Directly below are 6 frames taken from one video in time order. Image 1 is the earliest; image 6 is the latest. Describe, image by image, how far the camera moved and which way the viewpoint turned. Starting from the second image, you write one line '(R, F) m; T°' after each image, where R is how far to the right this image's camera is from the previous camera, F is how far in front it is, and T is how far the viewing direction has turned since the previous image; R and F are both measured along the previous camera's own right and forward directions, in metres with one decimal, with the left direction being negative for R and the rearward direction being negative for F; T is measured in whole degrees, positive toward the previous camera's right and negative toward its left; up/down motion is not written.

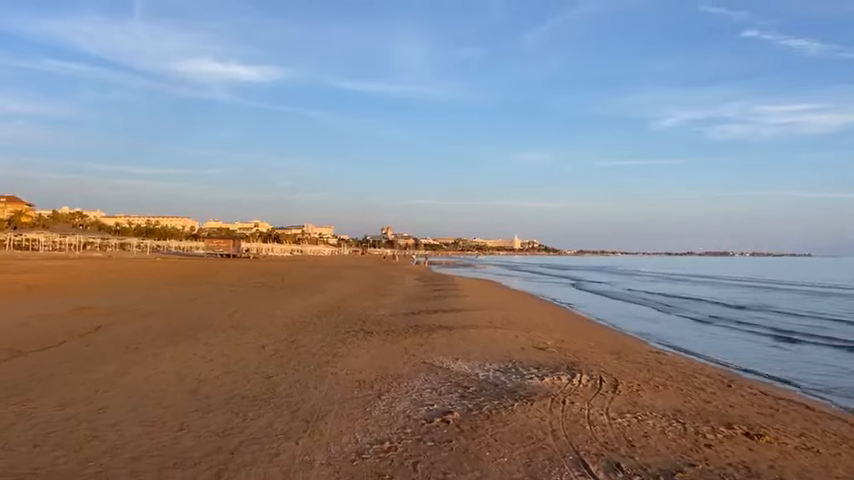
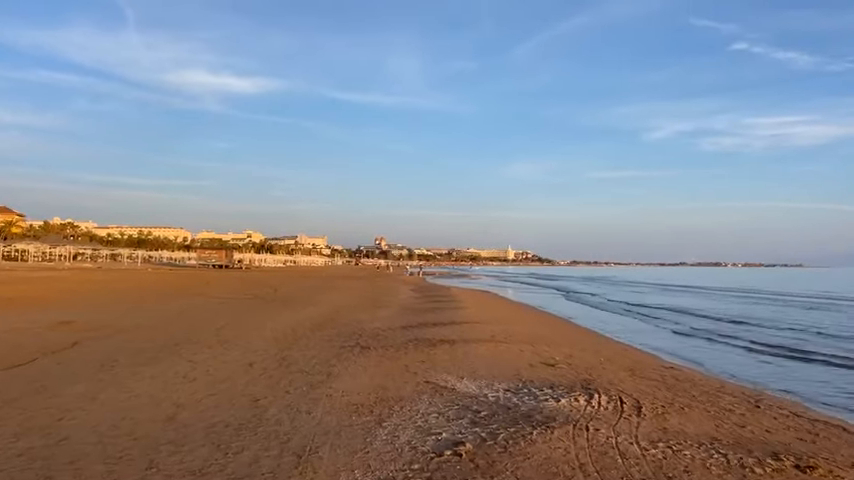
(-0.2, +0.9) m; +1°
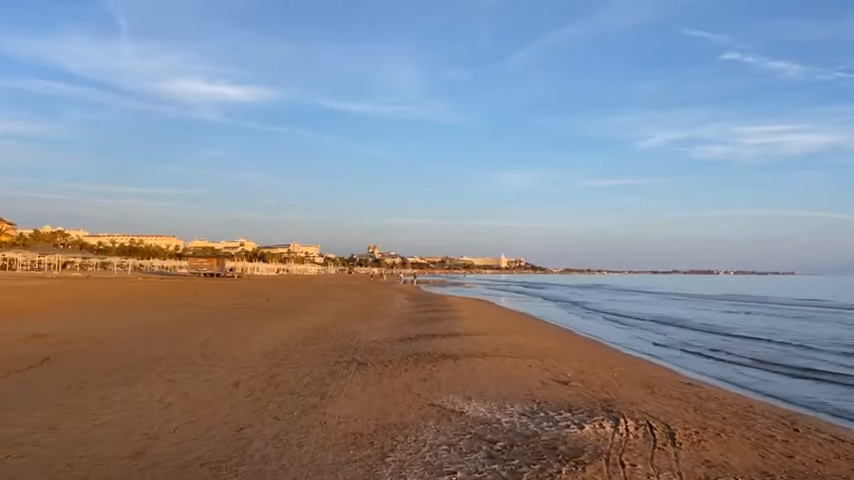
(-0.2, +1.0) m; +1°
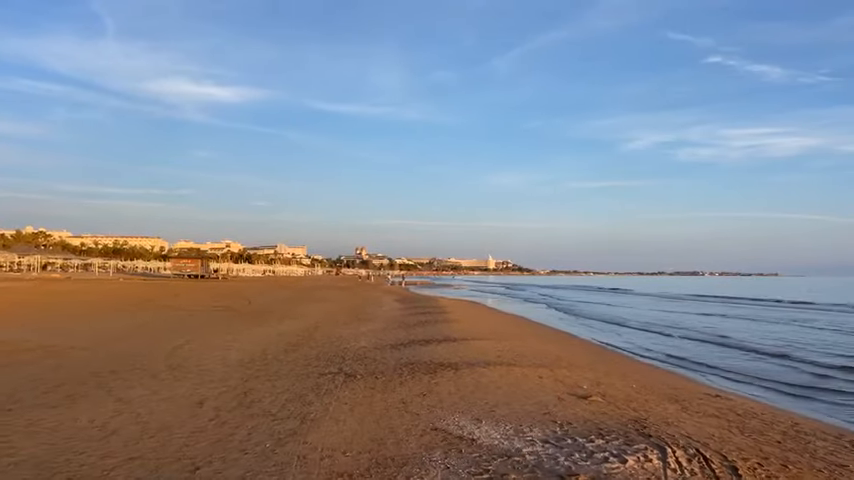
(-0.2, +1.6) m; +1°
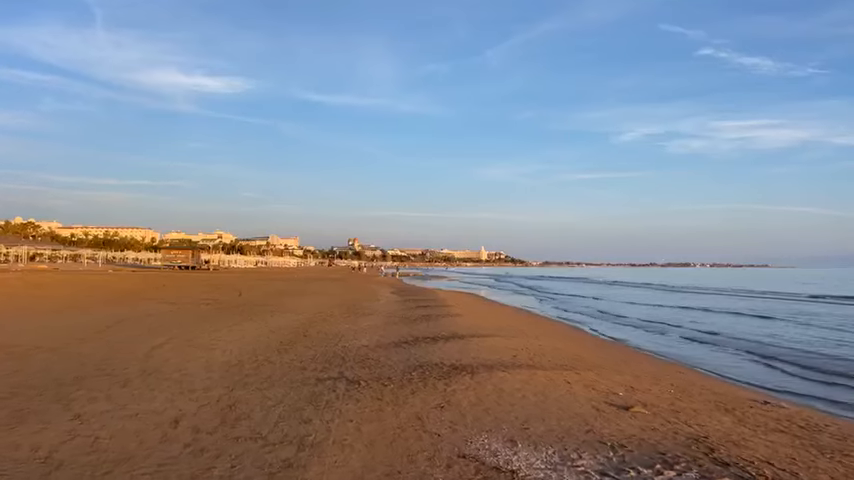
(-0.3, +1.5) m; +1°
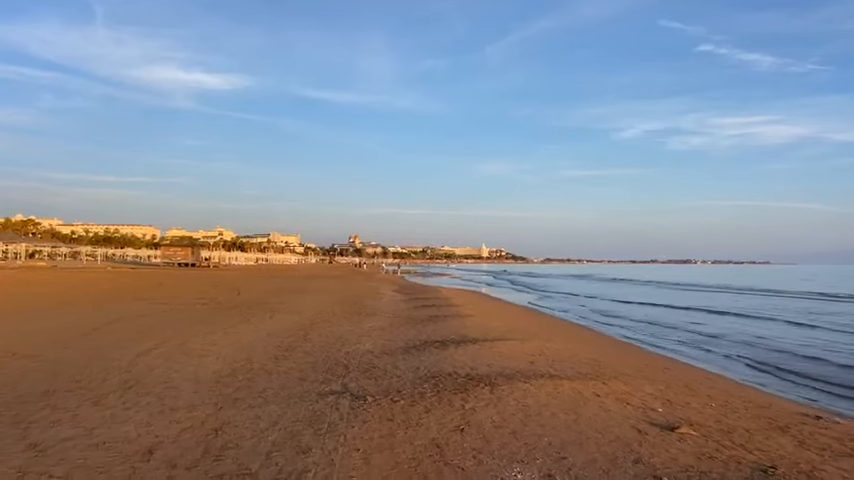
(-0.2, +1.1) m; 0°
